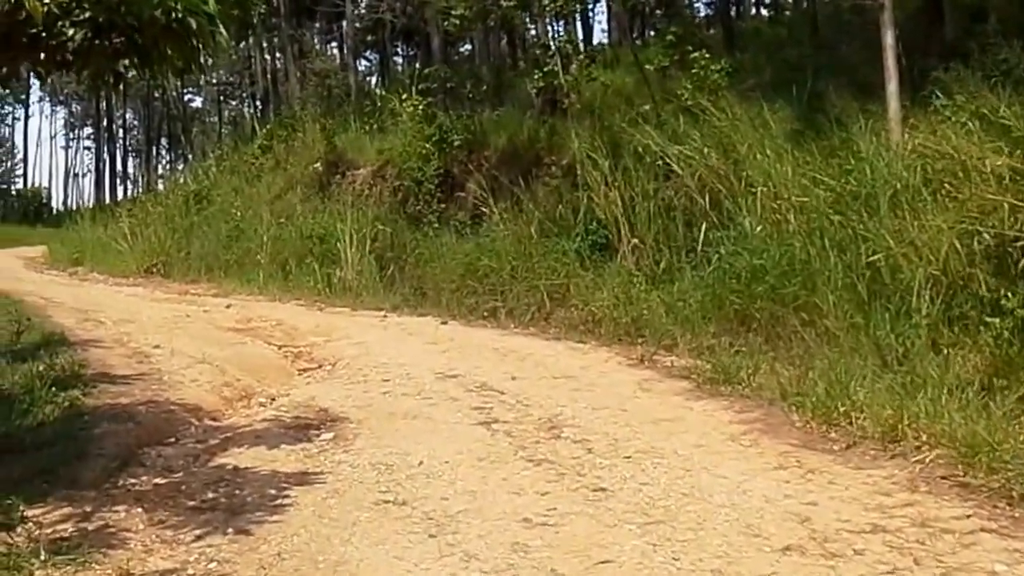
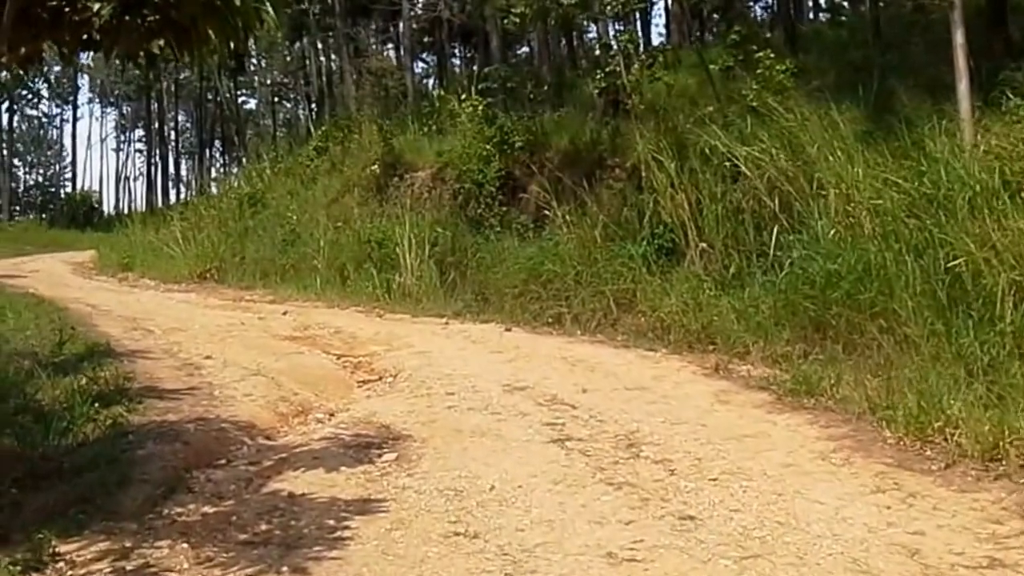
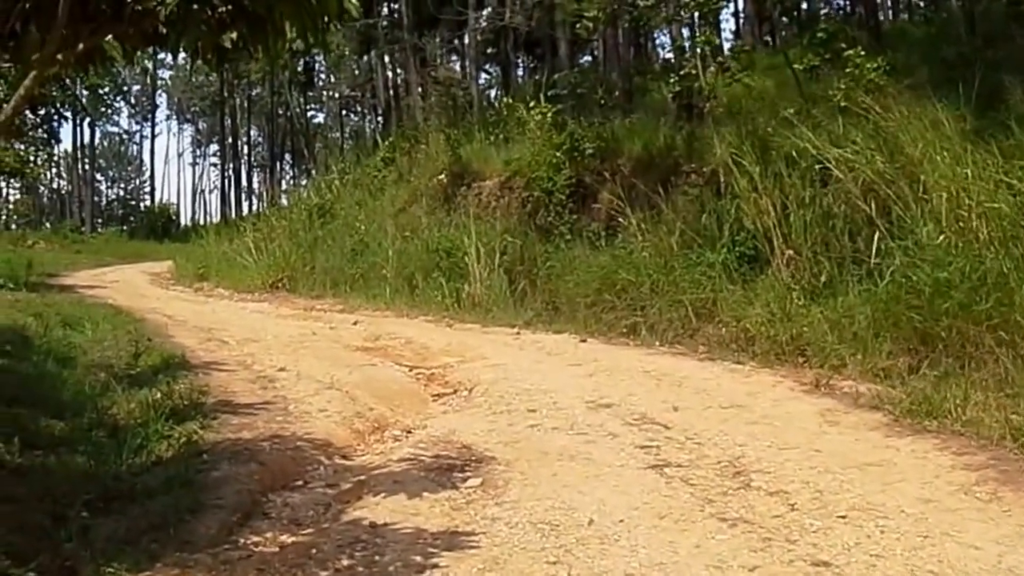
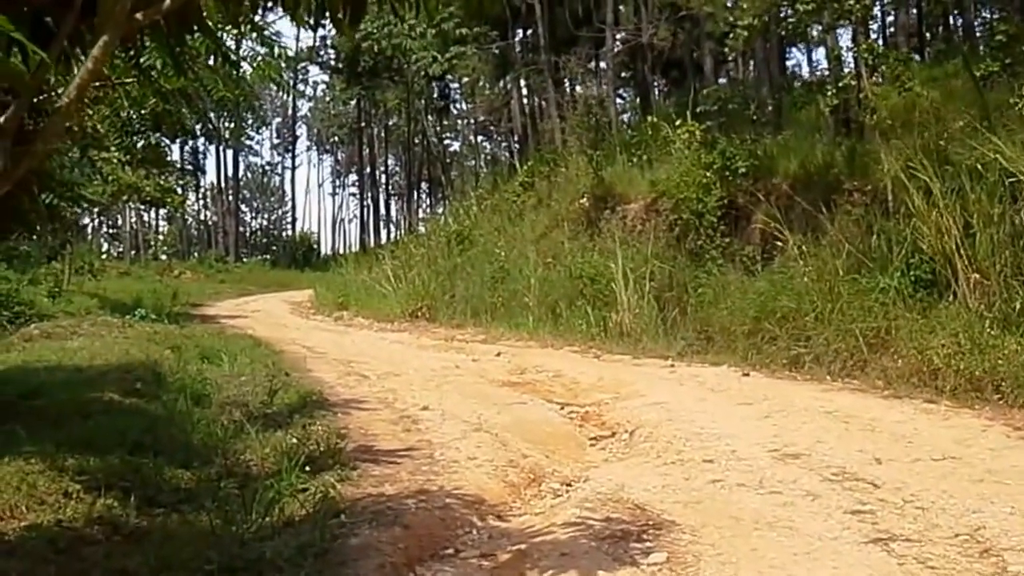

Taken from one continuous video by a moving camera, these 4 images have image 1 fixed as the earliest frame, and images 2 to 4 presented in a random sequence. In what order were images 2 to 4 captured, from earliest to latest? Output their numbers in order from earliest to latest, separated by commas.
2, 3, 4
